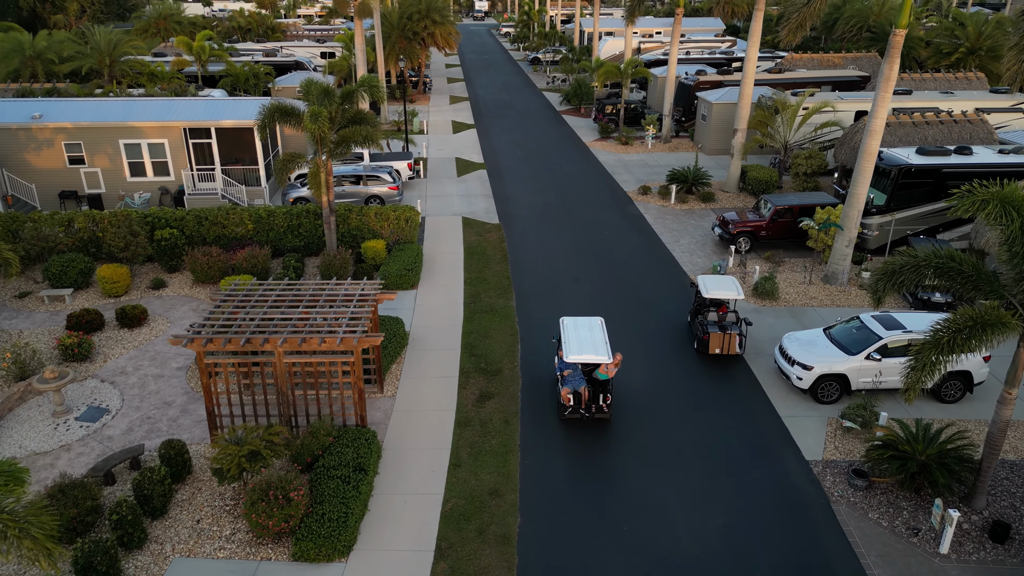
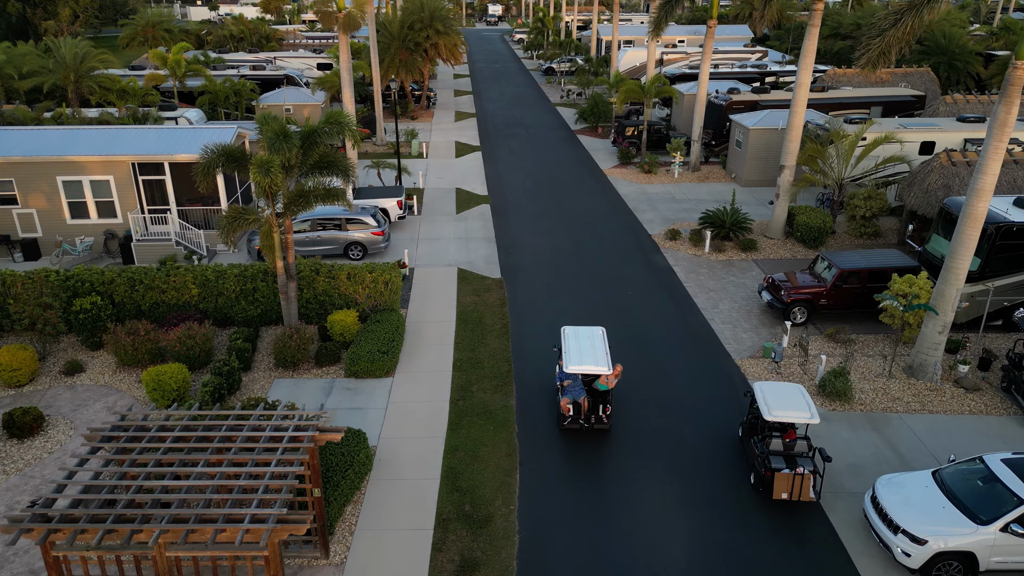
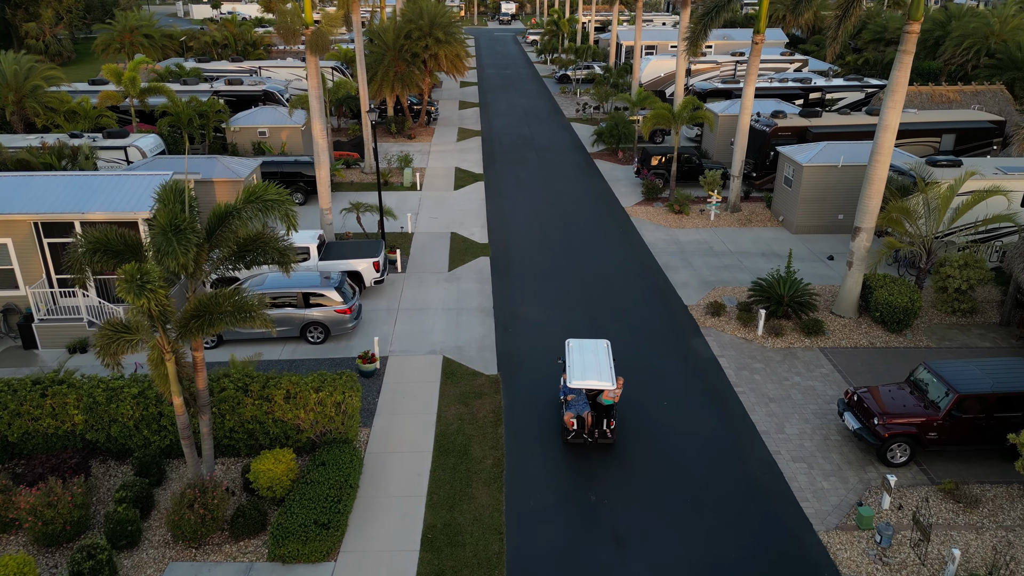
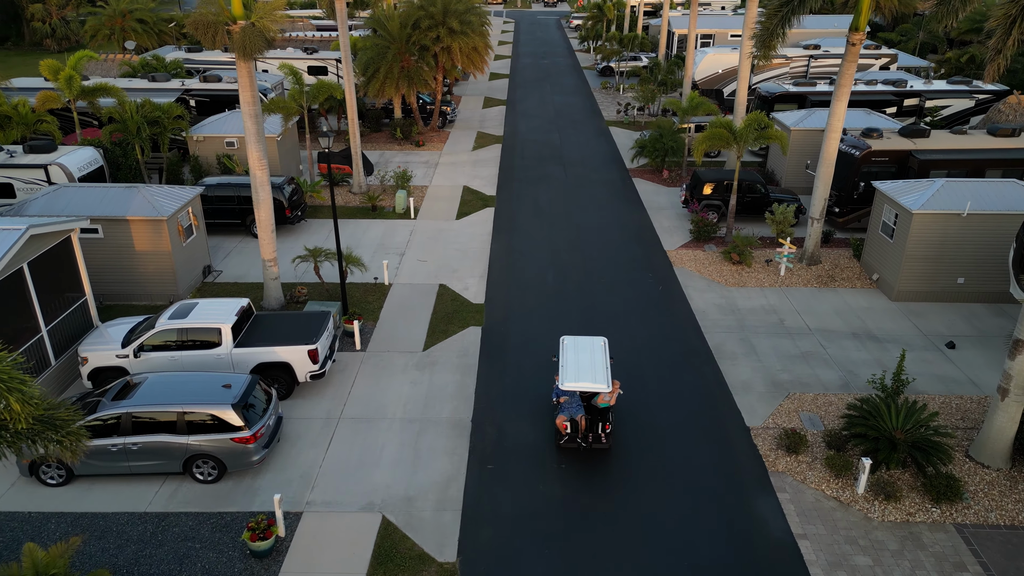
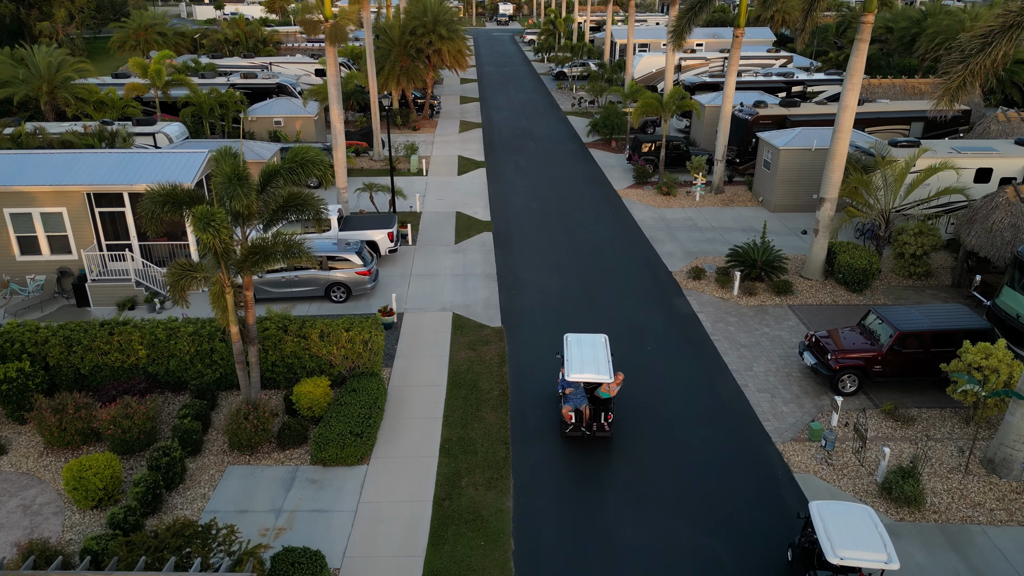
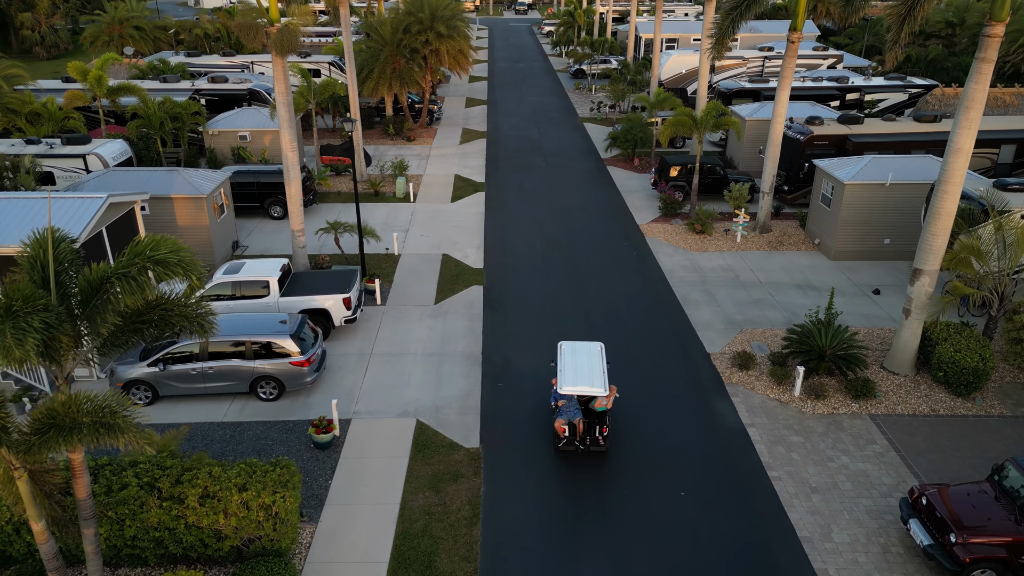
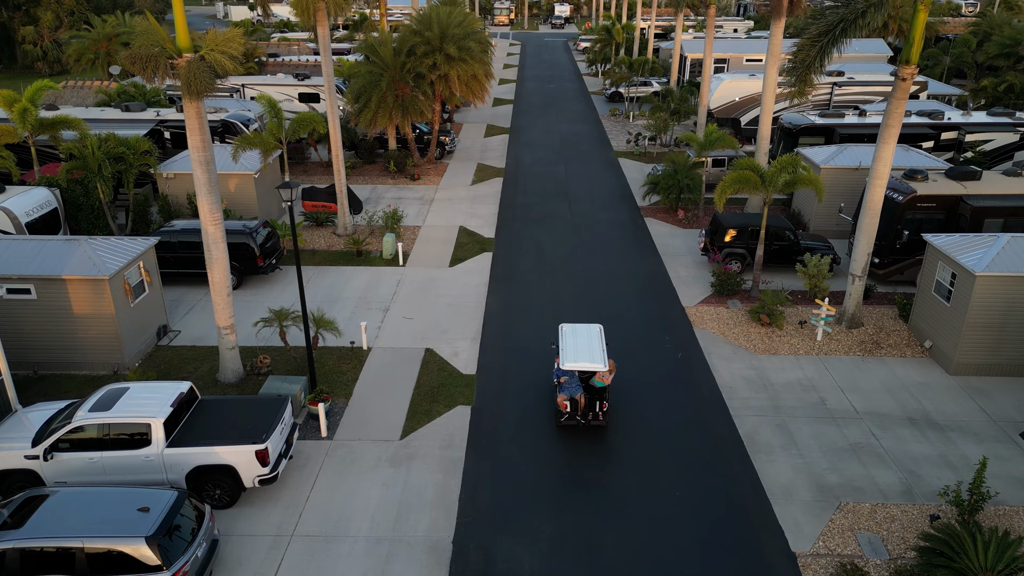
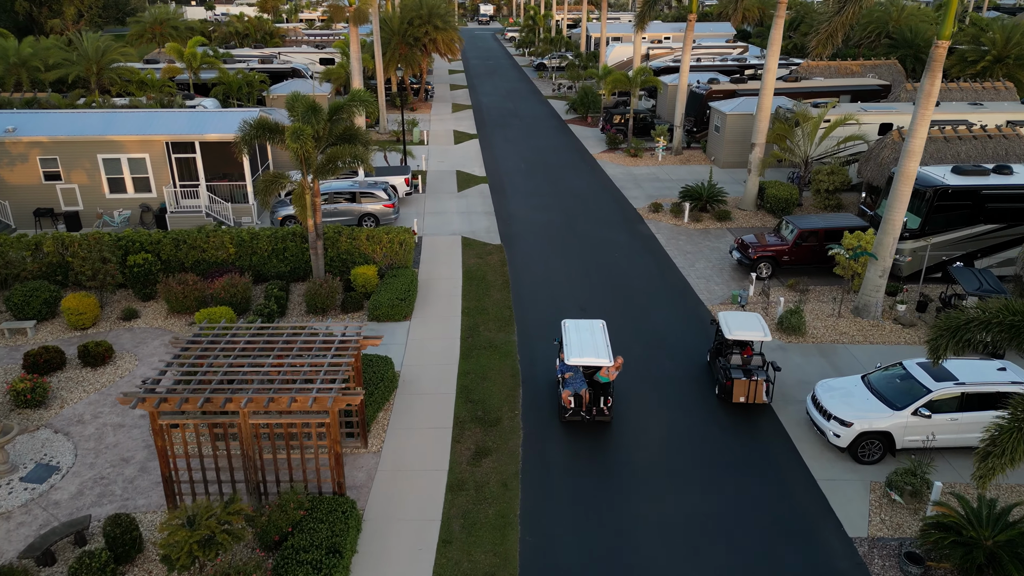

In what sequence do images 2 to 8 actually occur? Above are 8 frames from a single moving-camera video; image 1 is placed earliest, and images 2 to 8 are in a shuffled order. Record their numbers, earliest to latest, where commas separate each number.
8, 2, 5, 3, 6, 4, 7
